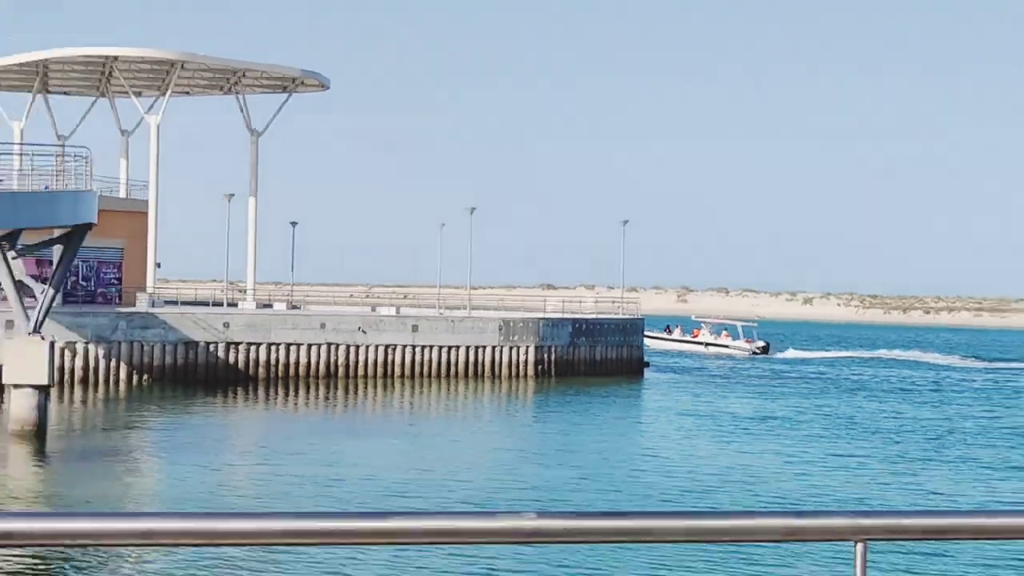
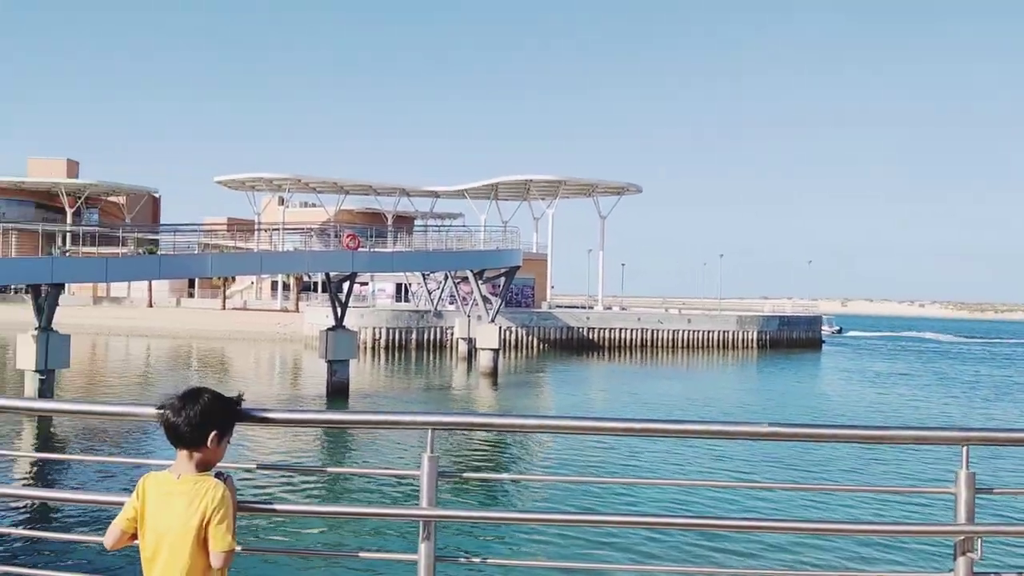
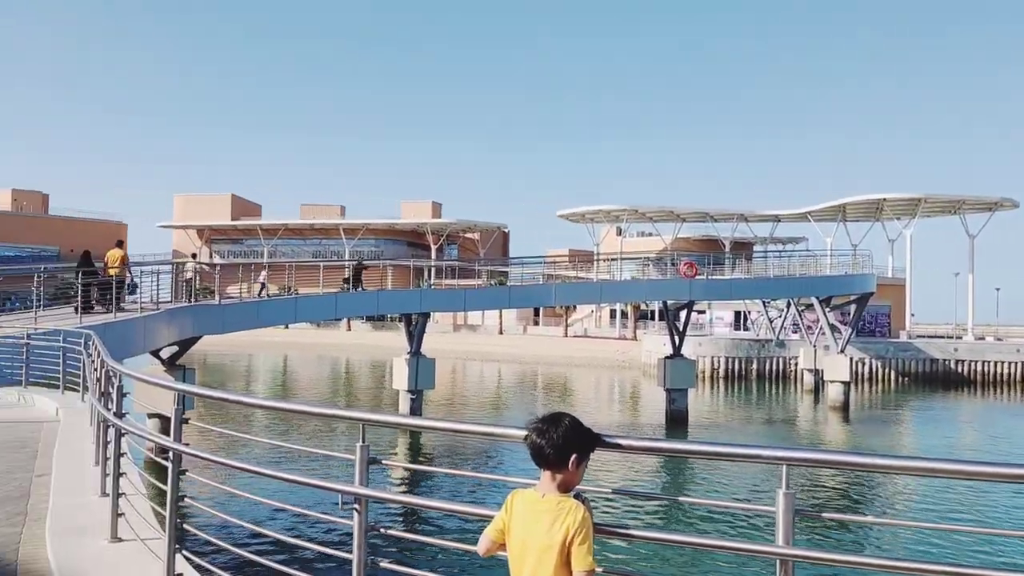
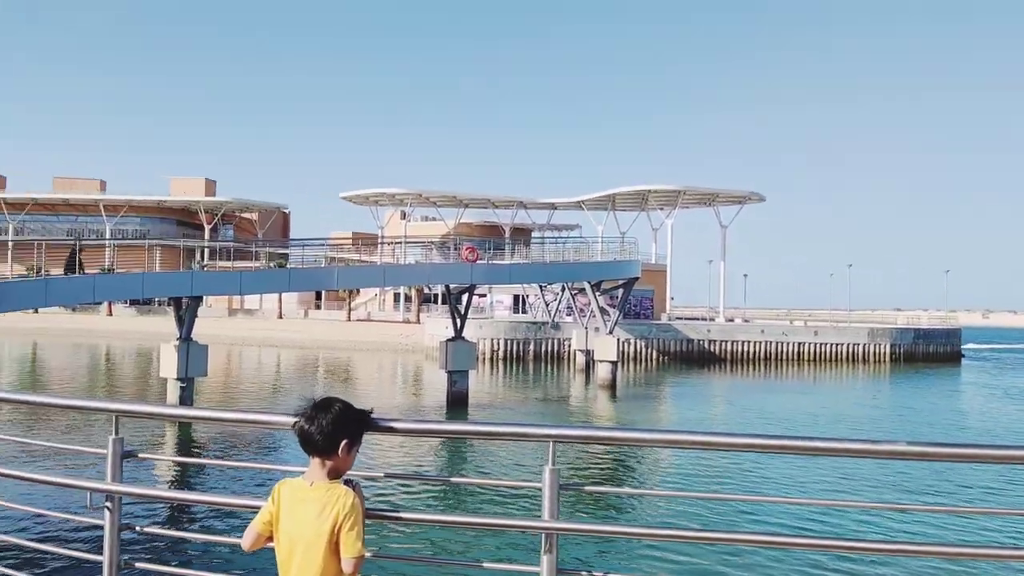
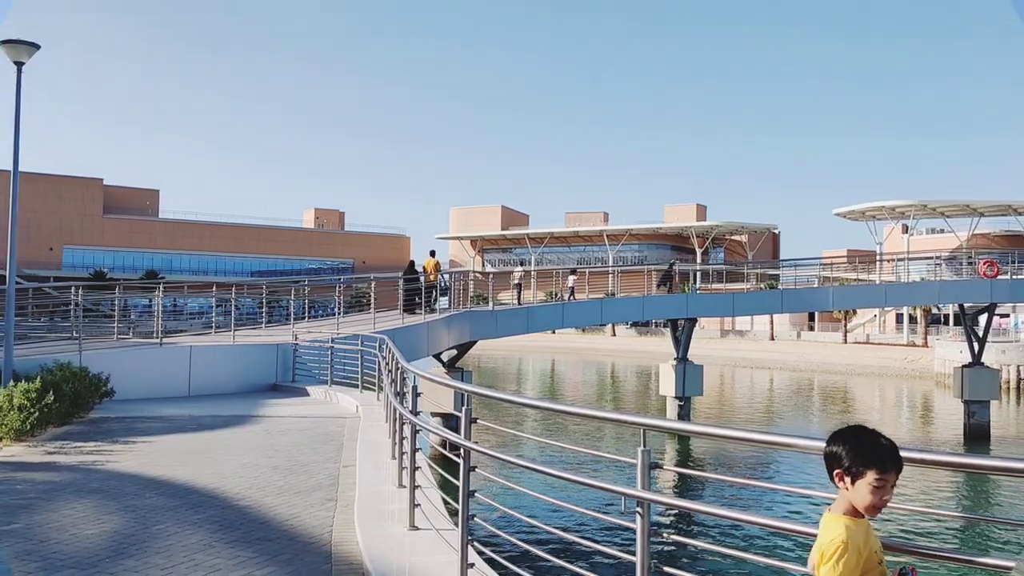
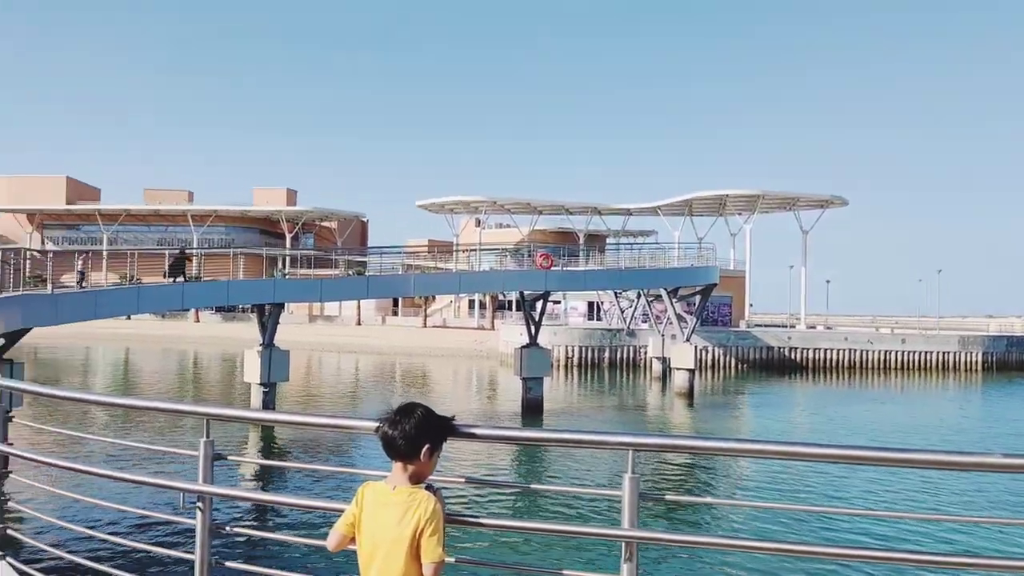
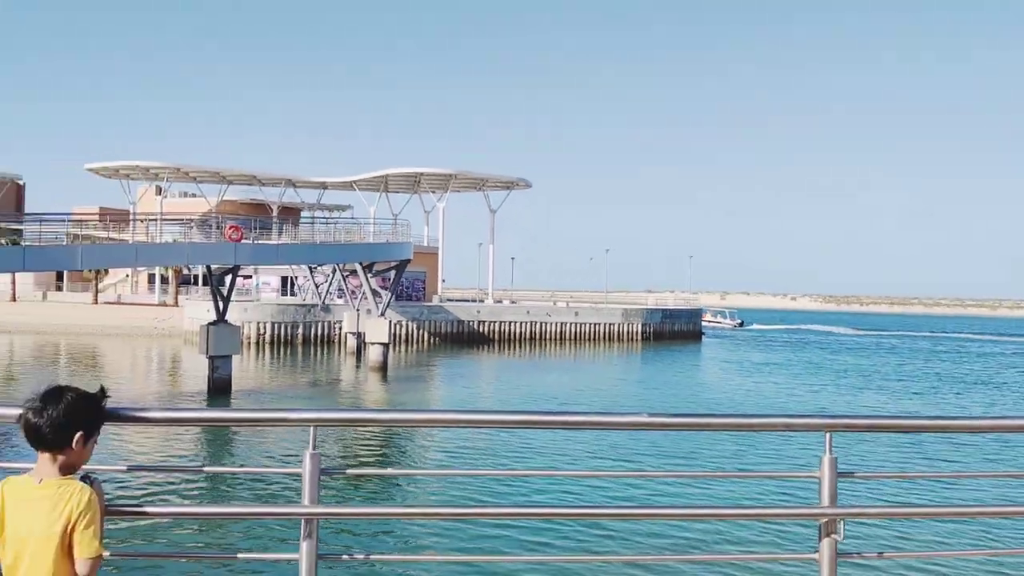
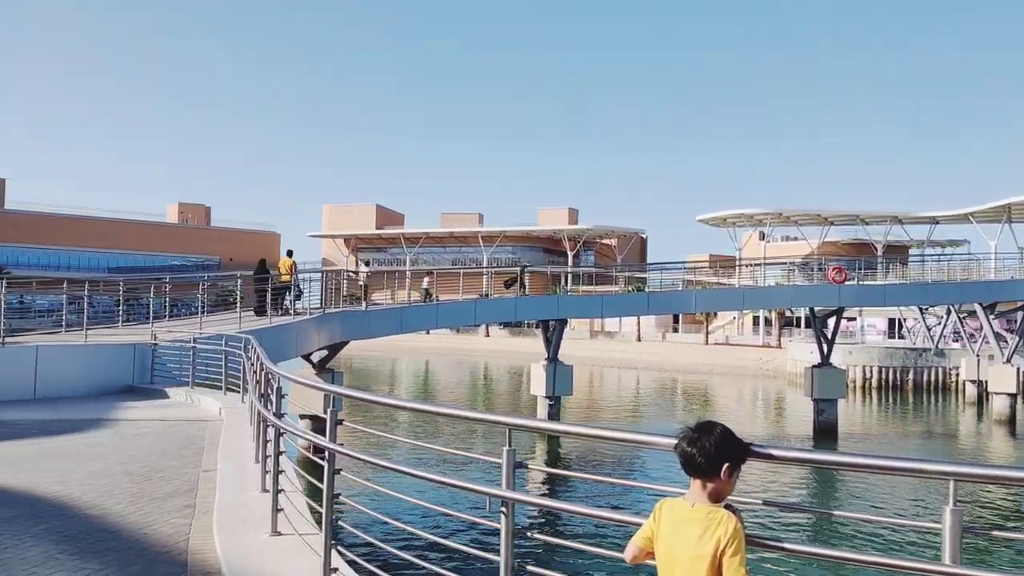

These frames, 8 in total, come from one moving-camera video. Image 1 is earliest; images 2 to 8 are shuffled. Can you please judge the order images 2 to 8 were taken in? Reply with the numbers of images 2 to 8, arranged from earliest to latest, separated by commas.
7, 2, 4, 6, 3, 8, 5
